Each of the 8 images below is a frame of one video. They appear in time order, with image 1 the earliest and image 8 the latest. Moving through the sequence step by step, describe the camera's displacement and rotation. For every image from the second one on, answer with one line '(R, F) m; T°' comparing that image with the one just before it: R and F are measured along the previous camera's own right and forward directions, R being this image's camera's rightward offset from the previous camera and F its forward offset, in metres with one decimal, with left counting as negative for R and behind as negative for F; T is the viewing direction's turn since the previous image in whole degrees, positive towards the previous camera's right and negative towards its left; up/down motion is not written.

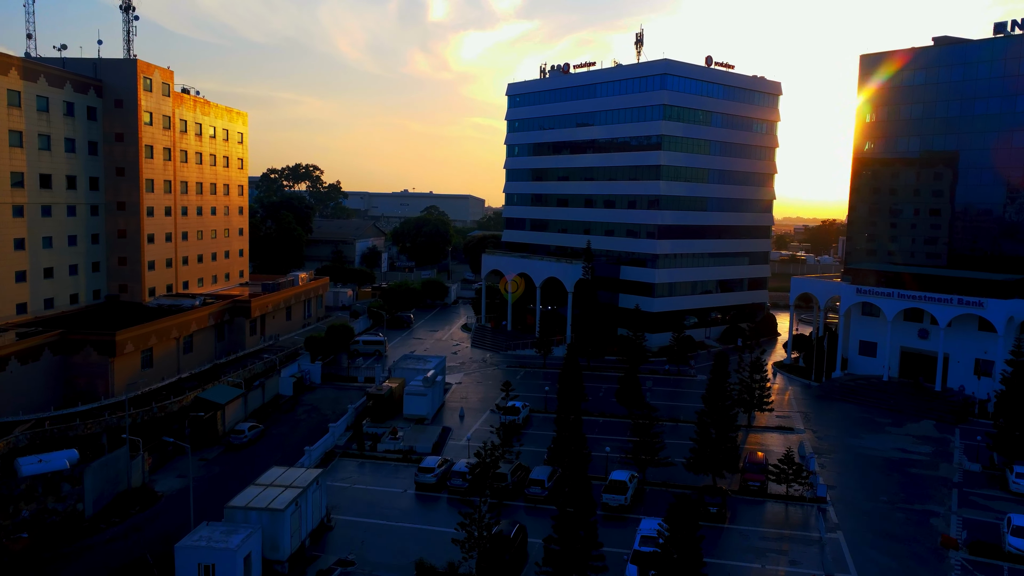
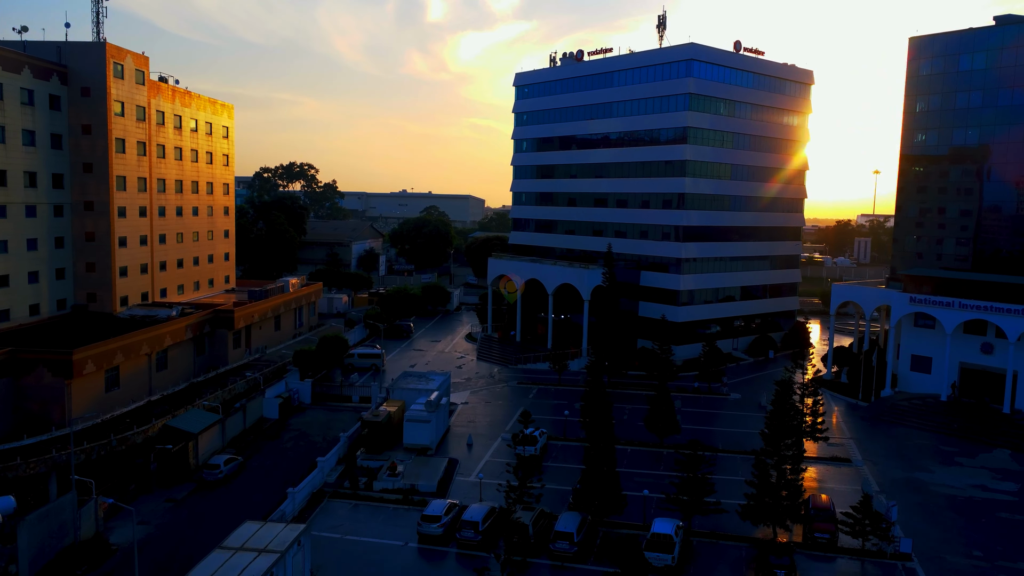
(-0.7, +4.7) m; 0°
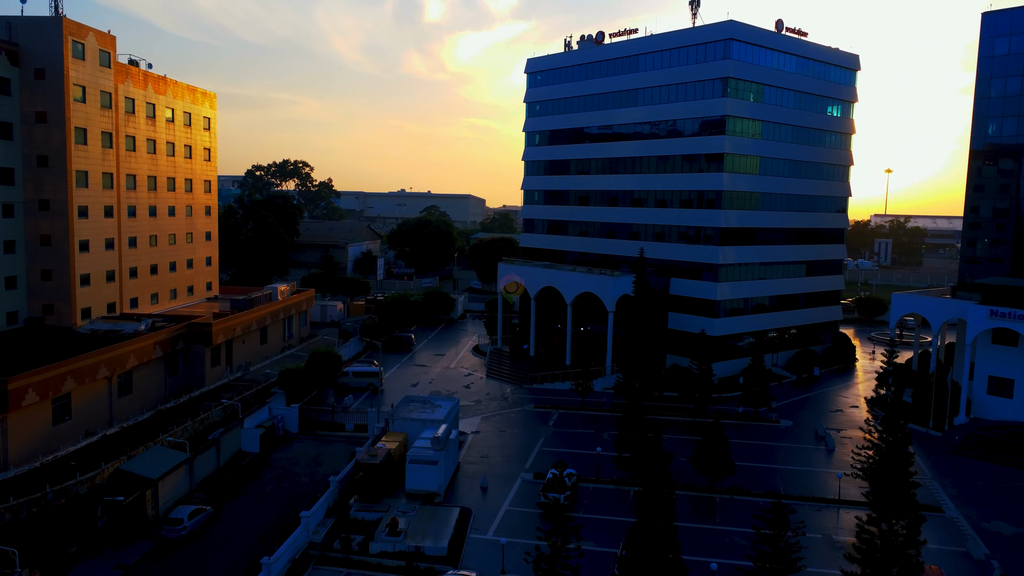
(-0.9, +5.3) m; 0°
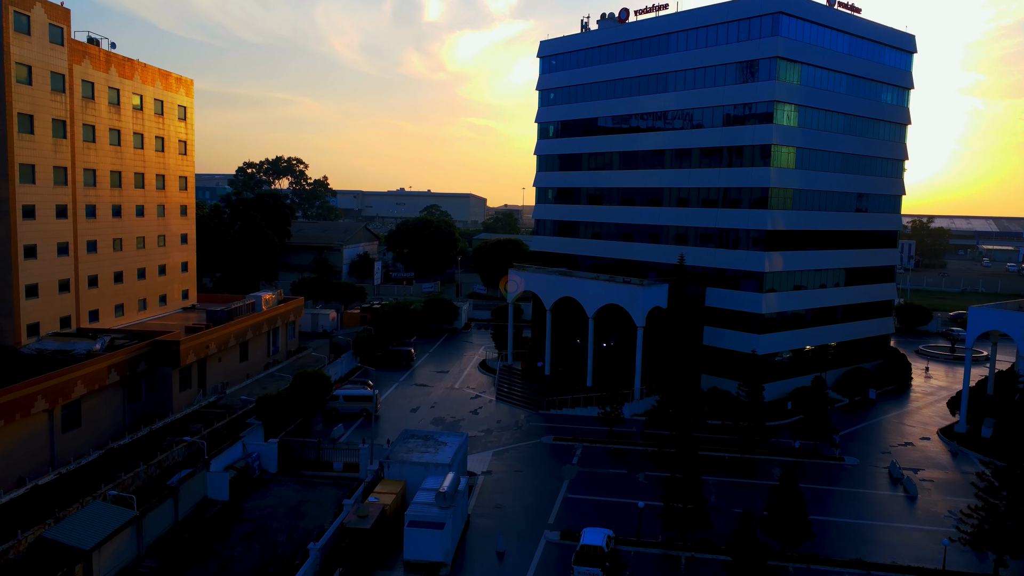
(-0.7, +5.3) m; 0°
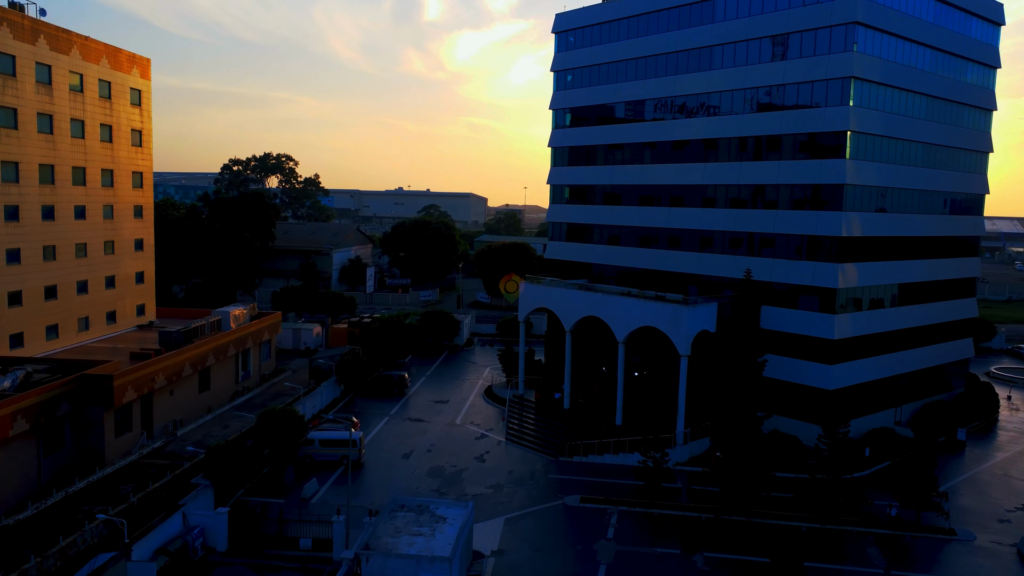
(-0.6, +6.7) m; 0°
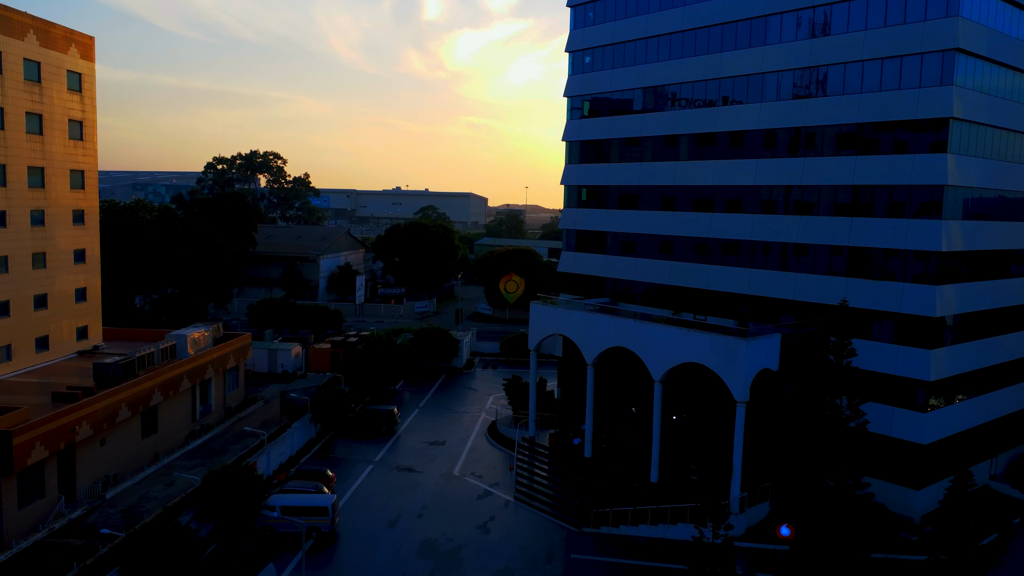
(-0.4, +6.0) m; 0°
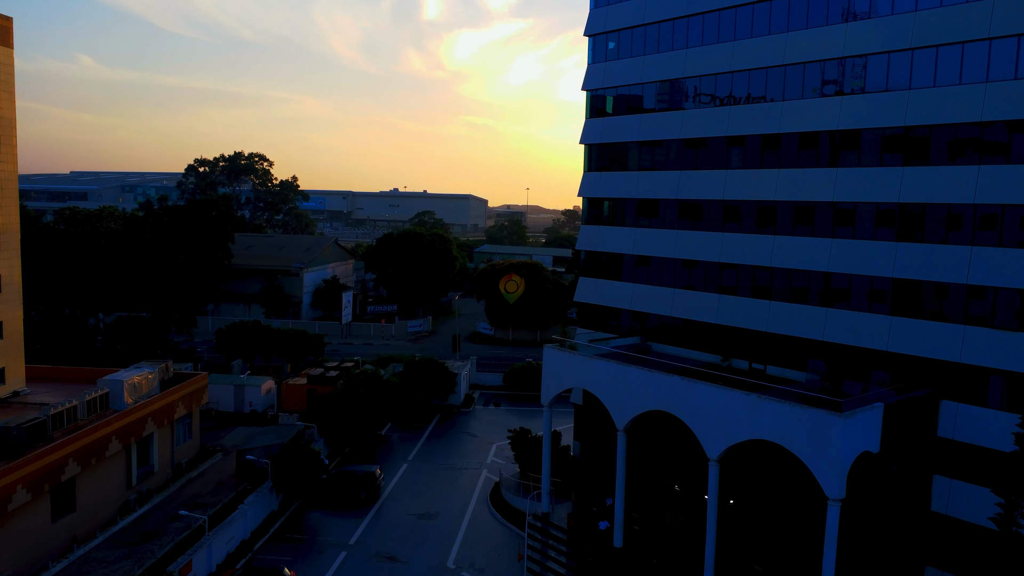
(-0.3, +6.0) m; 0°
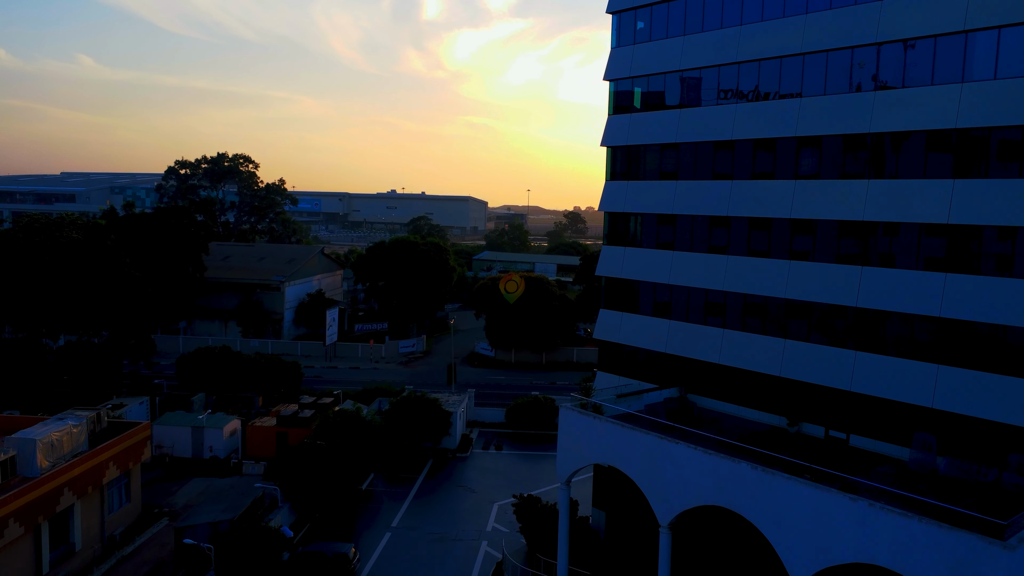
(-0.2, +5.3) m; 0°
